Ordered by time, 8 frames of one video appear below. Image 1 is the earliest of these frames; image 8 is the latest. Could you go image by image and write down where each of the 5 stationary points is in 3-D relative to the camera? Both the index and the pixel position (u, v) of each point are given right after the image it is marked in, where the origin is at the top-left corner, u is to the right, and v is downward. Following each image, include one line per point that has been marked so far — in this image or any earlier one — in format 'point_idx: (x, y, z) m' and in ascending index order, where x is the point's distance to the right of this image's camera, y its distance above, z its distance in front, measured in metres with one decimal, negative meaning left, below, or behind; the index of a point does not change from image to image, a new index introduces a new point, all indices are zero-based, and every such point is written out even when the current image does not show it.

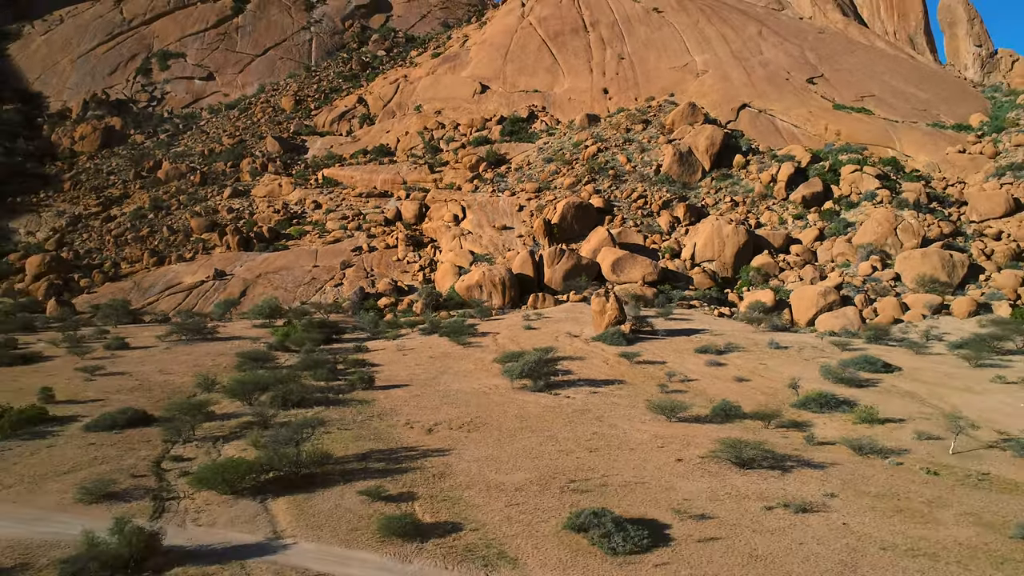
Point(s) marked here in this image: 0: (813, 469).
0: (+1.8, -1.0, +4.1) m
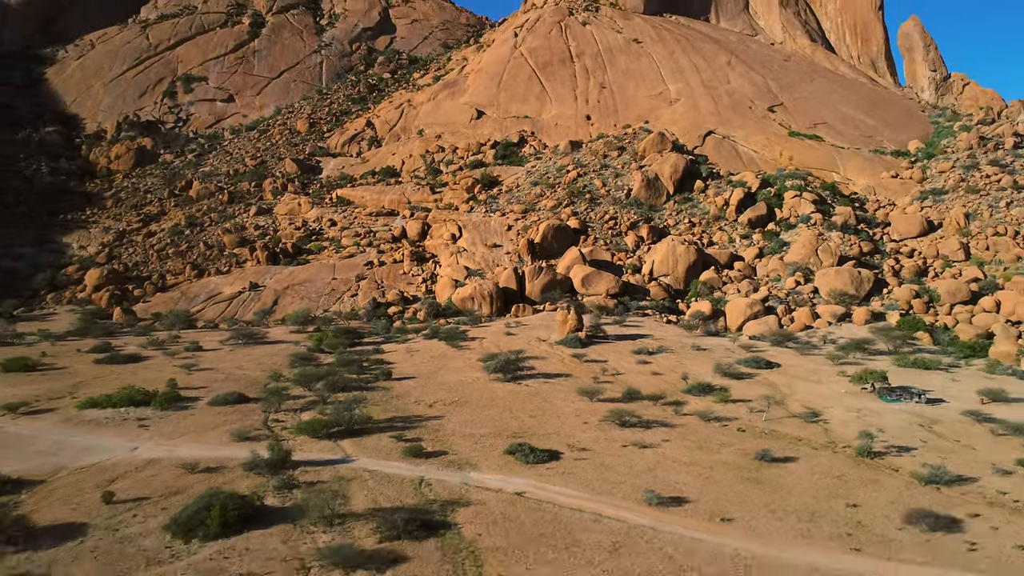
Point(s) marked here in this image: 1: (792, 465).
0: (+1.5, -1.3, +6.7) m
1: (+2.2, -1.4, +5.7) m
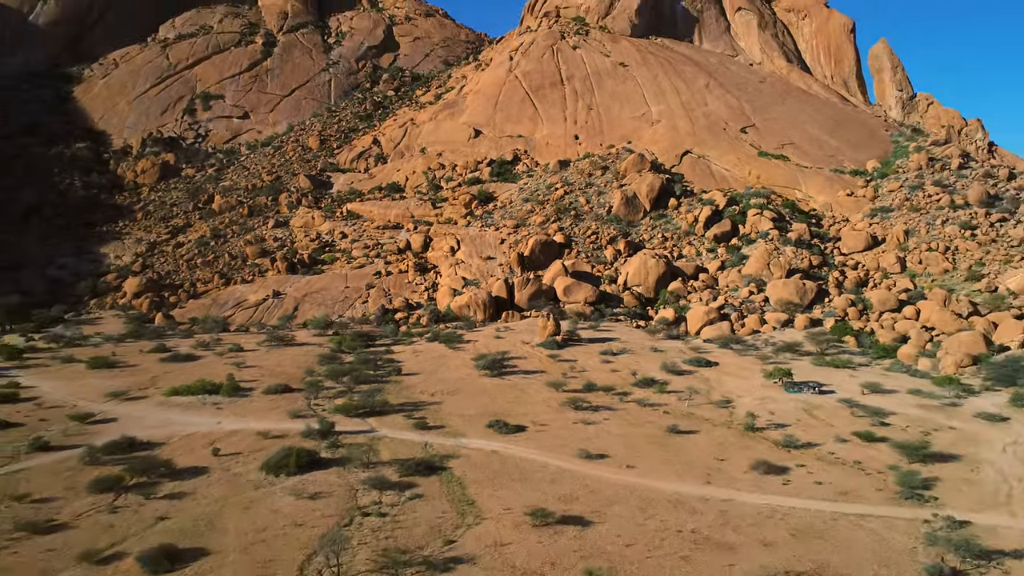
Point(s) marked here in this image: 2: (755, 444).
0: (+1.3, -1.5, +8.9) m
1: (+2.0, -1.6, +7.9) m
2: (+2.6, -1.6, +7.5) m
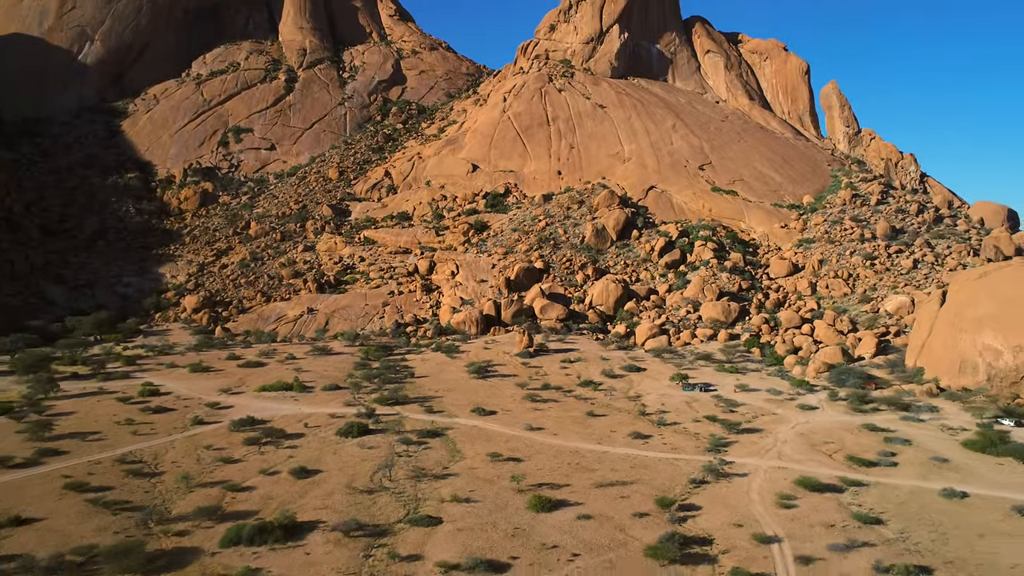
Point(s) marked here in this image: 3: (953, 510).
0: (+0.8, -2.1, +13.3) m
1: (+1.6, -2.2, +12.3) m
2: (+2.1, -2.2, +12.0) m
3: (+5.0, -2.5, +8.1) m
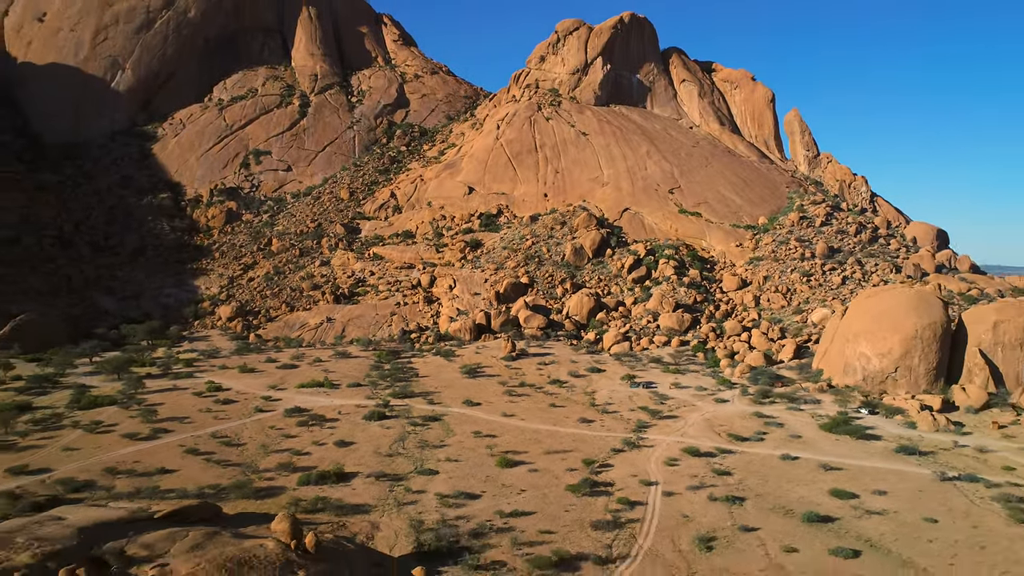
0: (+0.4, -2.6, +17.3) m
1: (+1.1, -2.7, +16.2) m
2: (+1.7, -2.7, +15.9) m
3: (+4.5, -3.0, +12.0) m
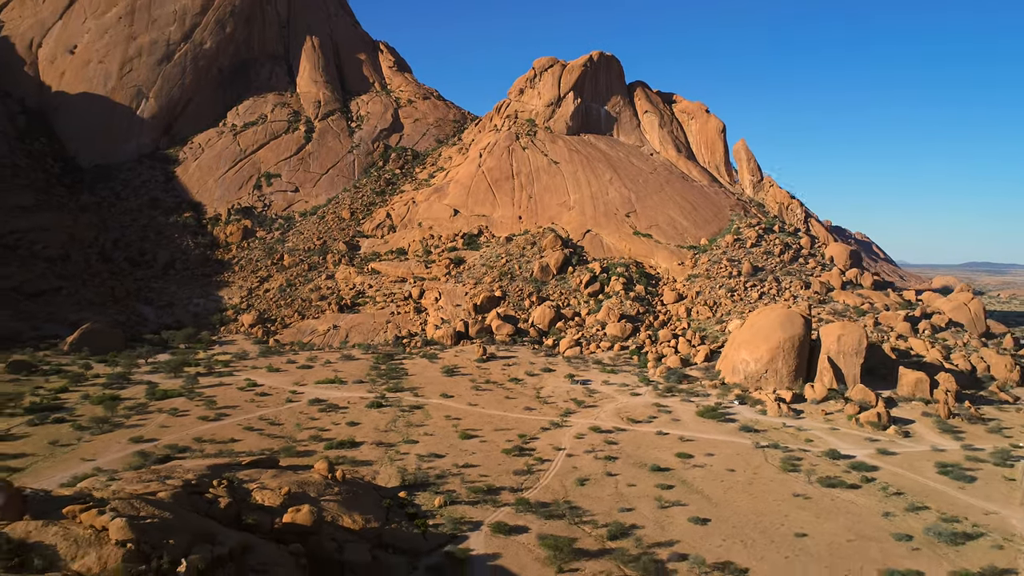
0: (-0.7, -3.3, +22.8) m
1: (+0.1, -3.4, +21.8) m
2: (+0.6, -3.4, +21.4) m
3: (+3.5, -3.7, +17.6) m
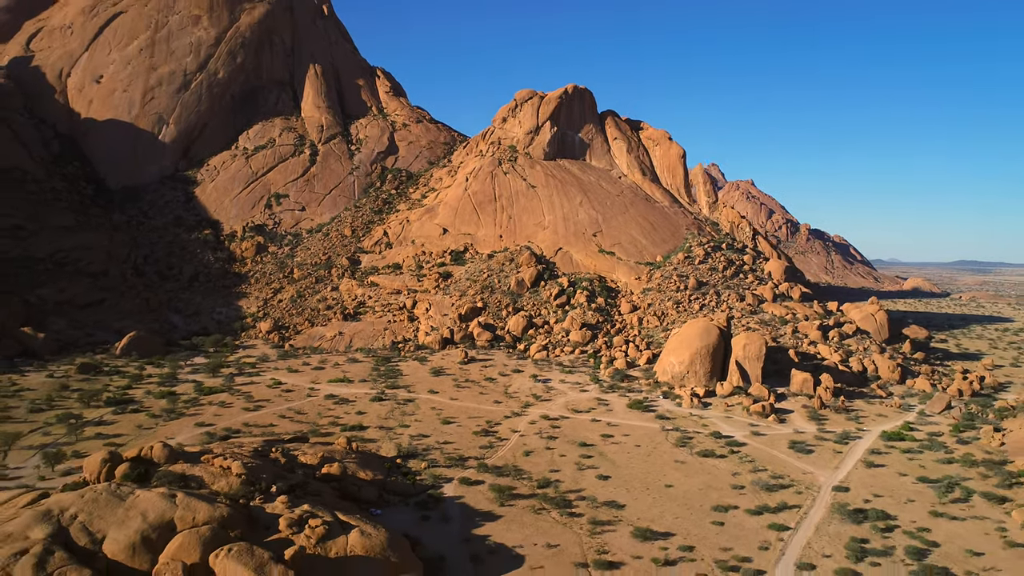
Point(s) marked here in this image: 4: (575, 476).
0: (-1.7, -4.0, +28.5) m
1: (-1.0, -4.1, +27.5) m
2: (-0.4, -4.1, +27.2) m
3: (+2.5, -4.4, +23.3) m
4: (+1.6, -4.9, +18.4) m
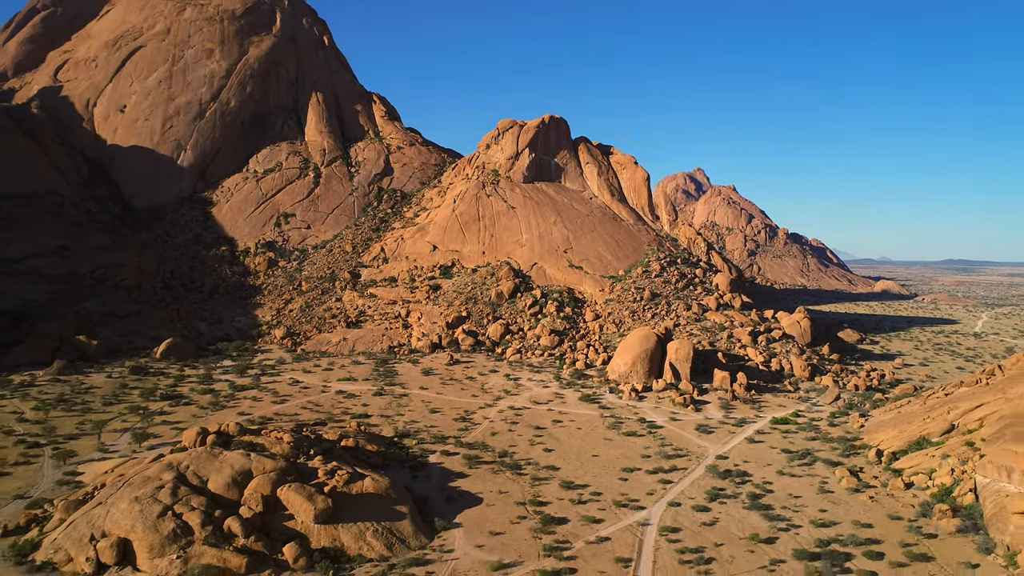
0: (-2.9, -4.7, +34.9) m
1: (-2.2, -4.8, +33.8) m
2: (-1.6, -4.9, +33.5) m
3: (+1.3, -5.2, +29.7) m
4: (+0.5, -5.6, +24.7) m
